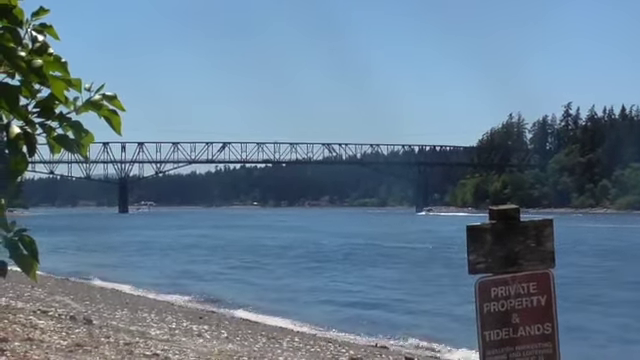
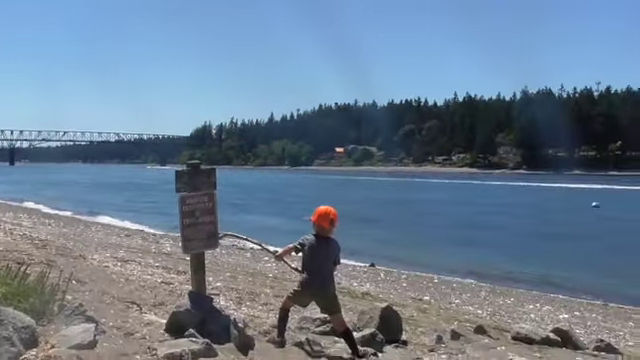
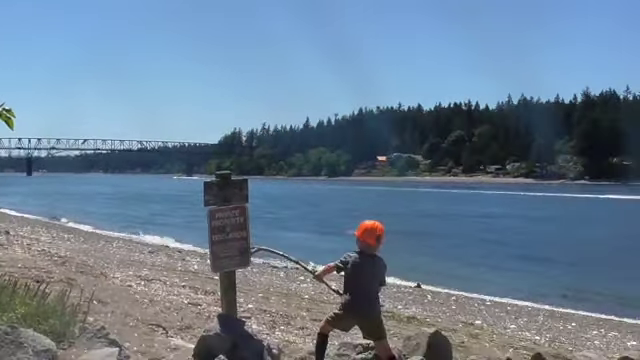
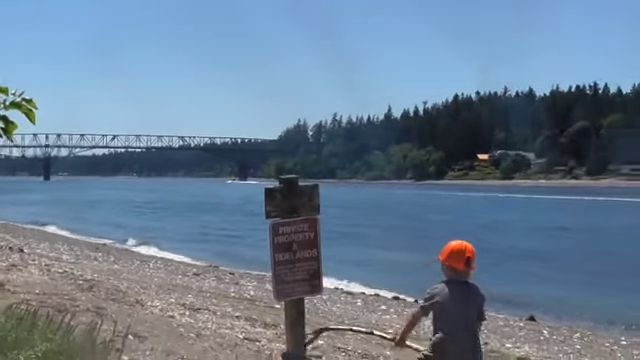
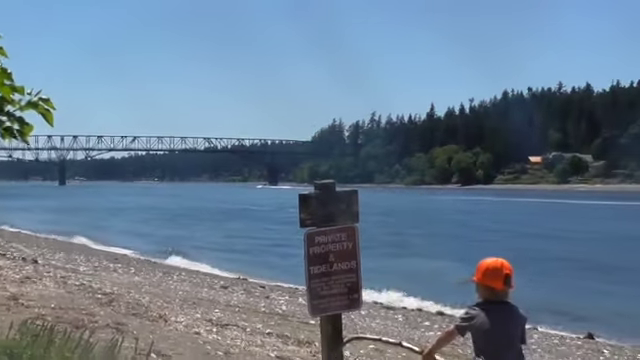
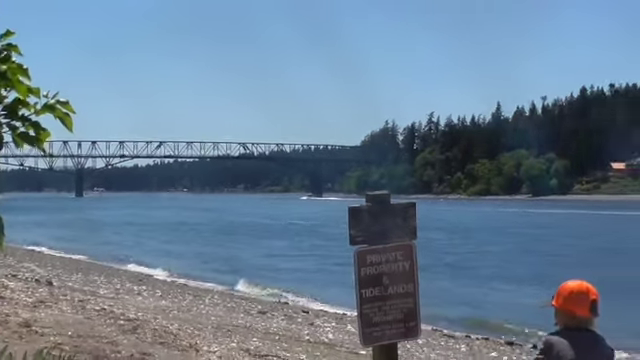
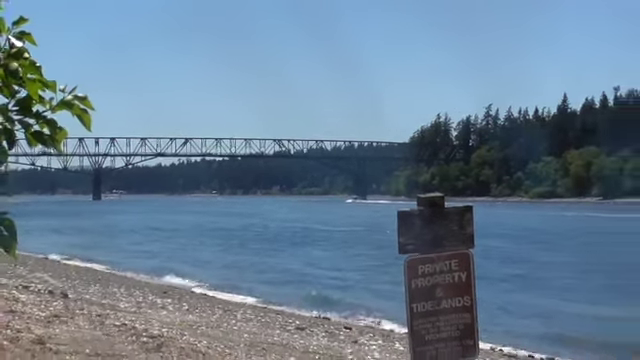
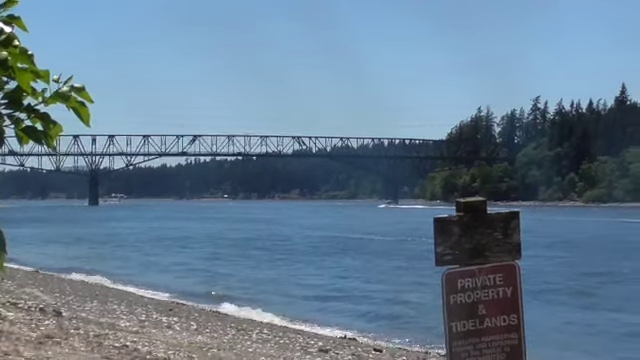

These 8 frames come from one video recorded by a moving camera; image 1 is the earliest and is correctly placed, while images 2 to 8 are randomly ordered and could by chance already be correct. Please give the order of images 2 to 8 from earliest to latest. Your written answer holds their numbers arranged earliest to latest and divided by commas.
8, 7, 6, 5, 4, 3, 2
